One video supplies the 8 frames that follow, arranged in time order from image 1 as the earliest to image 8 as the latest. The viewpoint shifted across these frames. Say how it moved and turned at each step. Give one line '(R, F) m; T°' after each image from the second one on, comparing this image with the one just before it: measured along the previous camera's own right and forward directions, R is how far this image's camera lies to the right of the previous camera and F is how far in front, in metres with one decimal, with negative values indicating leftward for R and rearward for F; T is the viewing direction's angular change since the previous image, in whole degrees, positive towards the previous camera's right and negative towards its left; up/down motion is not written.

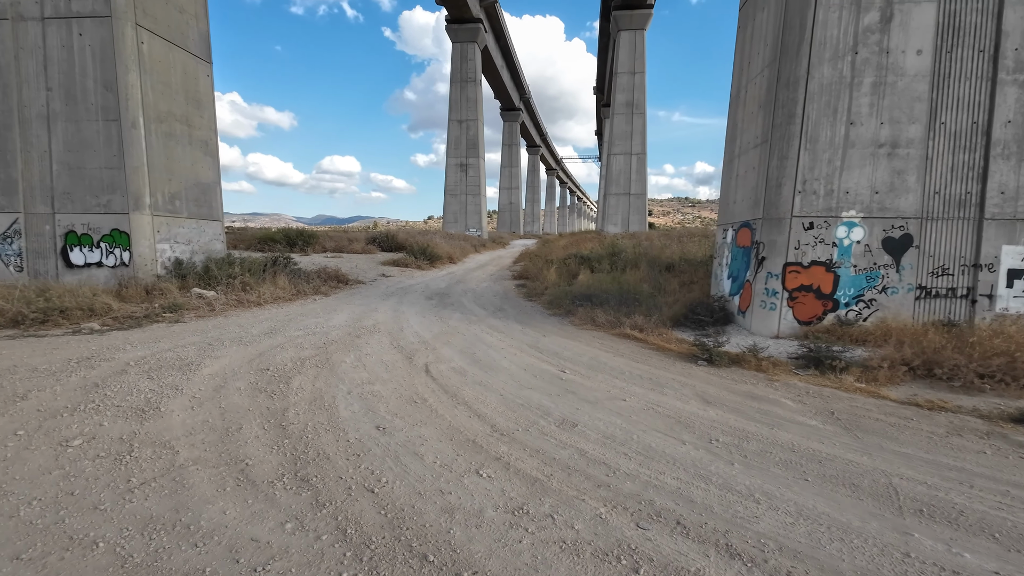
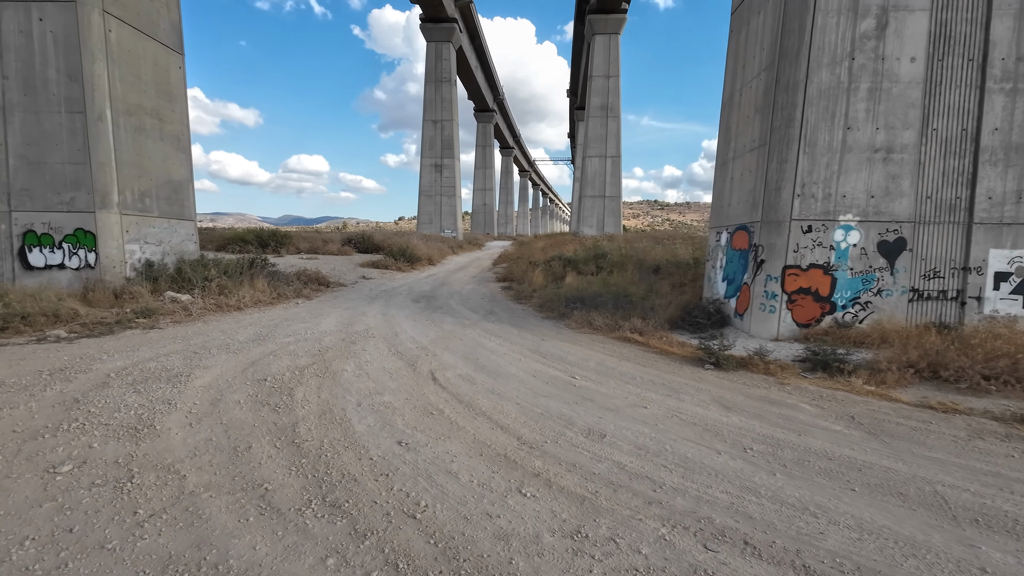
(-0.4, +0.2) m; +3°
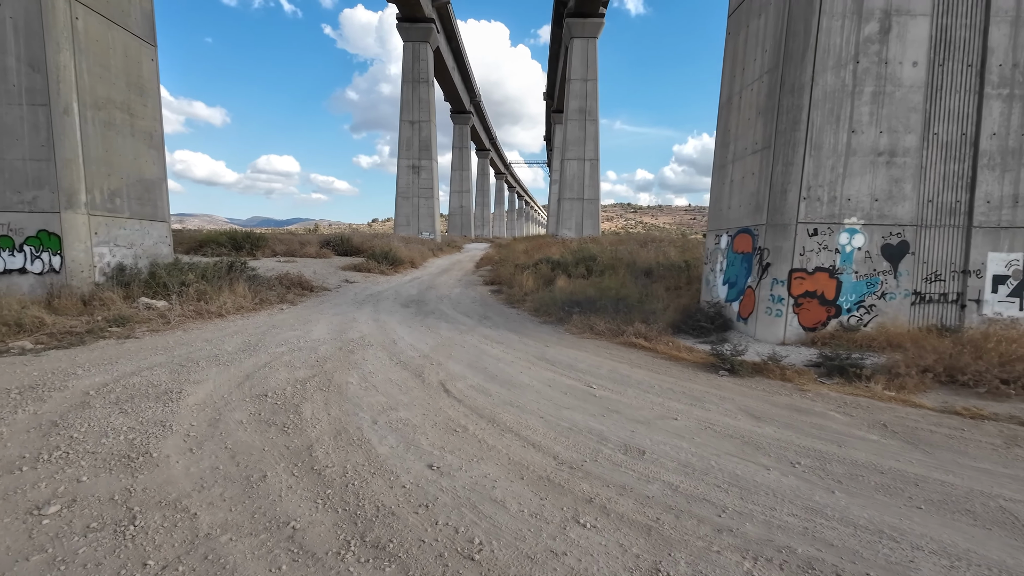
(-0.4, +0.3) m; +3°
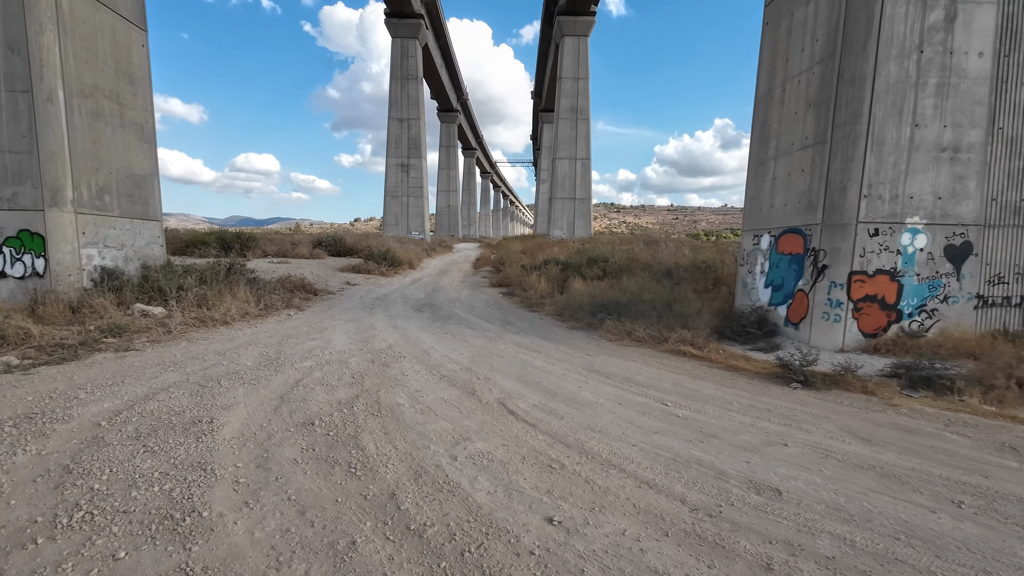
(-0.7, +0.5) m; +2°
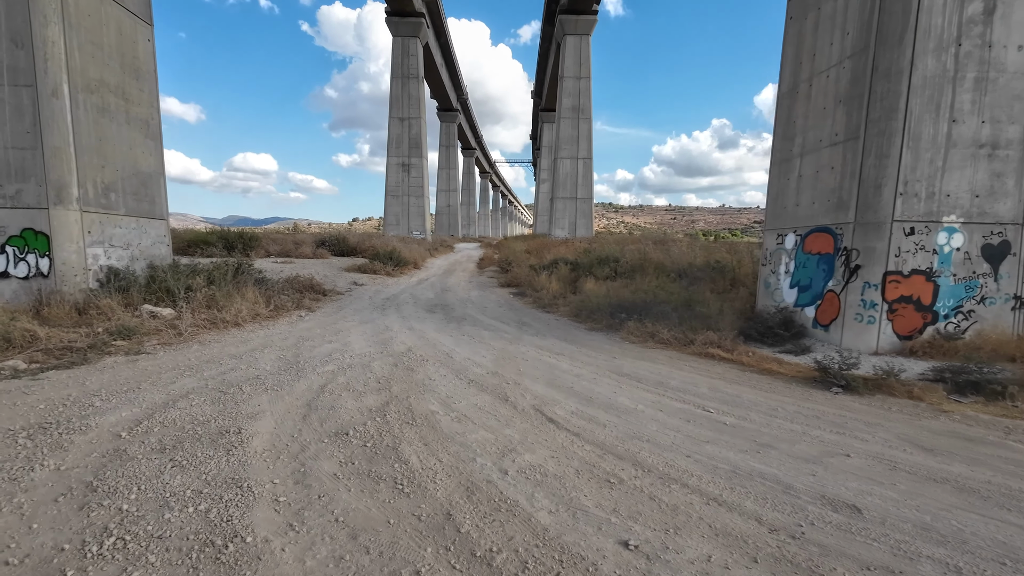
(-0.3, +0.2) m; 0°
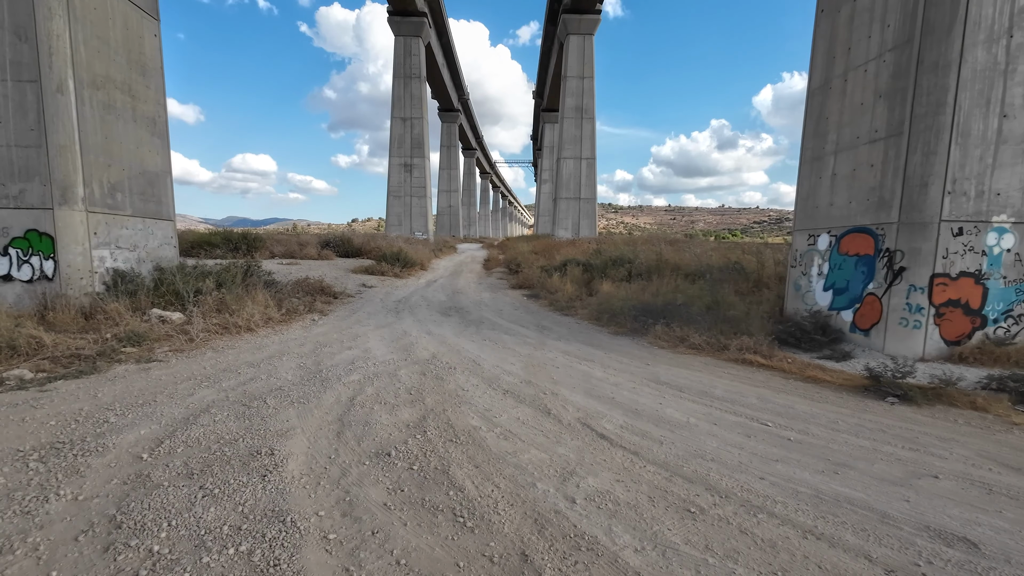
(-0.4, +0.3) m; 0°
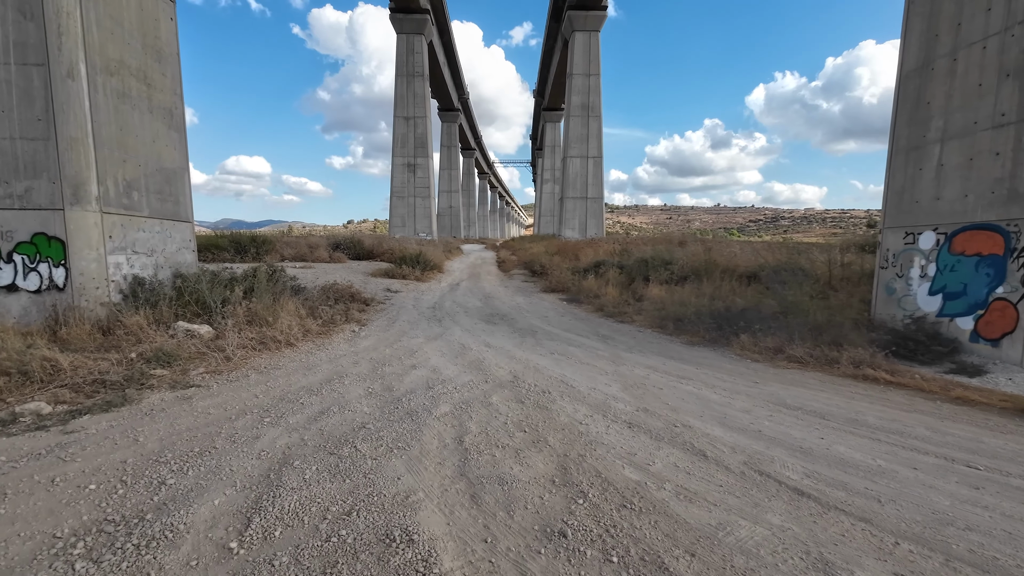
(-1.0, +0.8) m; 0°
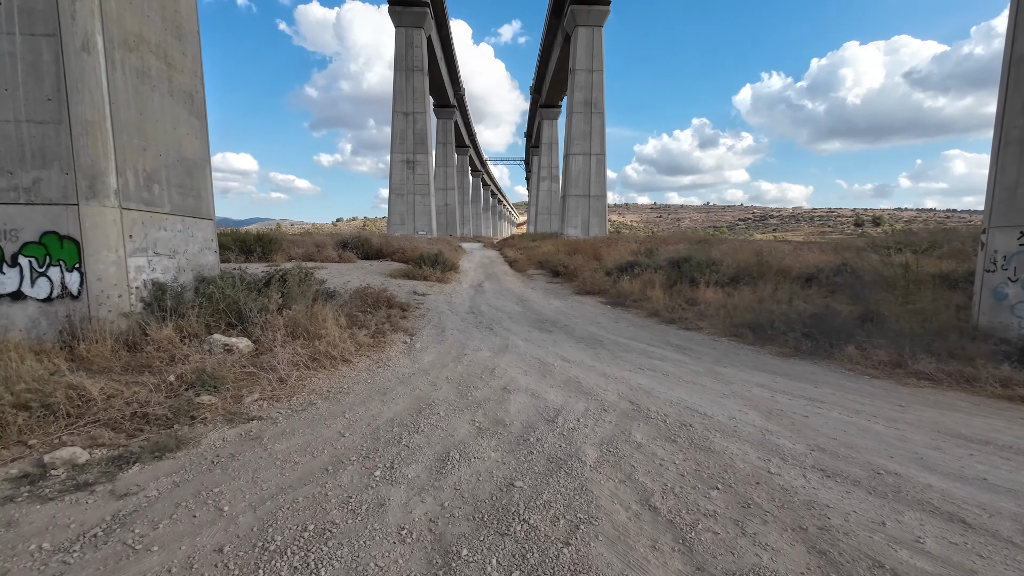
(-1.1, +0.8) m; +1°
